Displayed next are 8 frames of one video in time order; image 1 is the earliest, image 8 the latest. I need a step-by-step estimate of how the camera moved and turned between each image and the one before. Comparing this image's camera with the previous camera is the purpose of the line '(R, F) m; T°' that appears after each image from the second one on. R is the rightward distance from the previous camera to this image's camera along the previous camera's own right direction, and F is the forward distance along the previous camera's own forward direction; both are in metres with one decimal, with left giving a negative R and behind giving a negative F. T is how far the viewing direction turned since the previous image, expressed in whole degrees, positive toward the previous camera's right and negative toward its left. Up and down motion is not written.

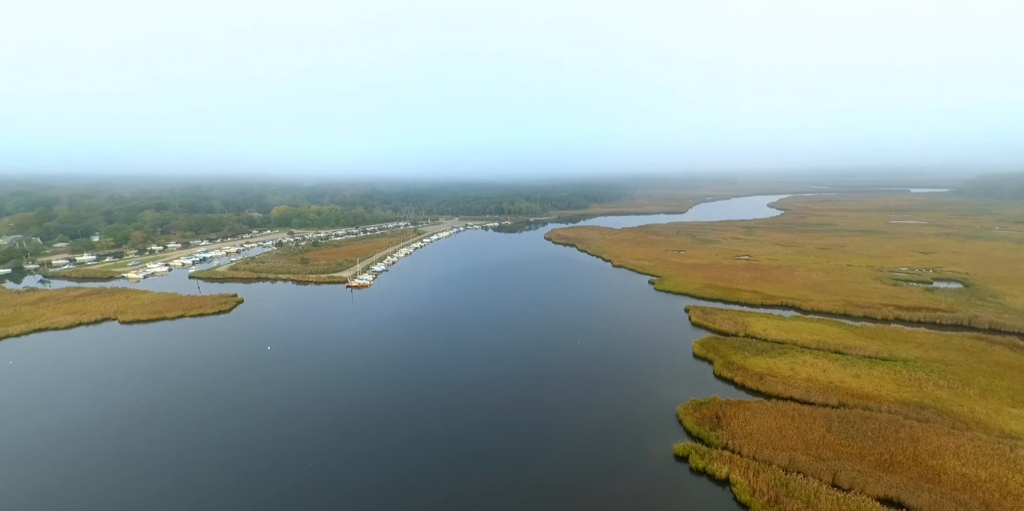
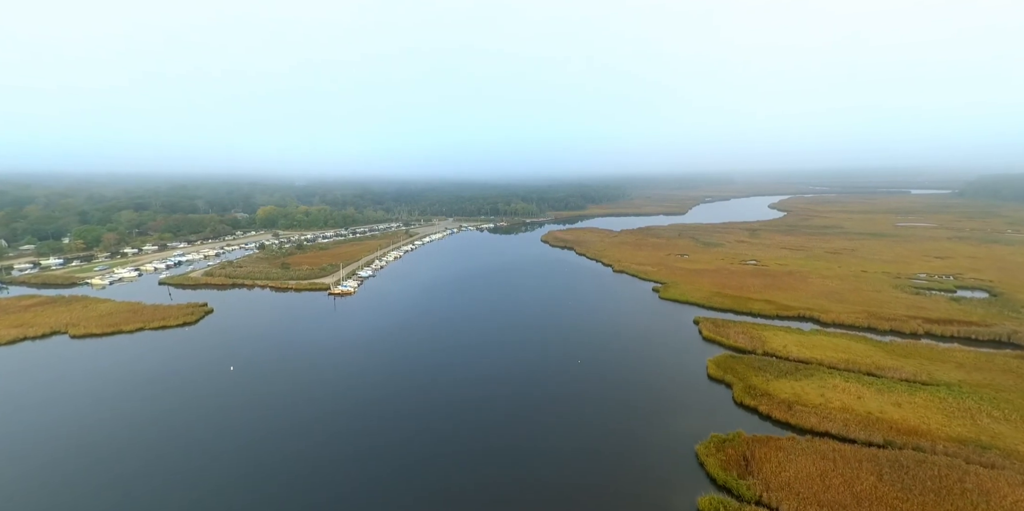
(+0.2, +3.0) m; 0°
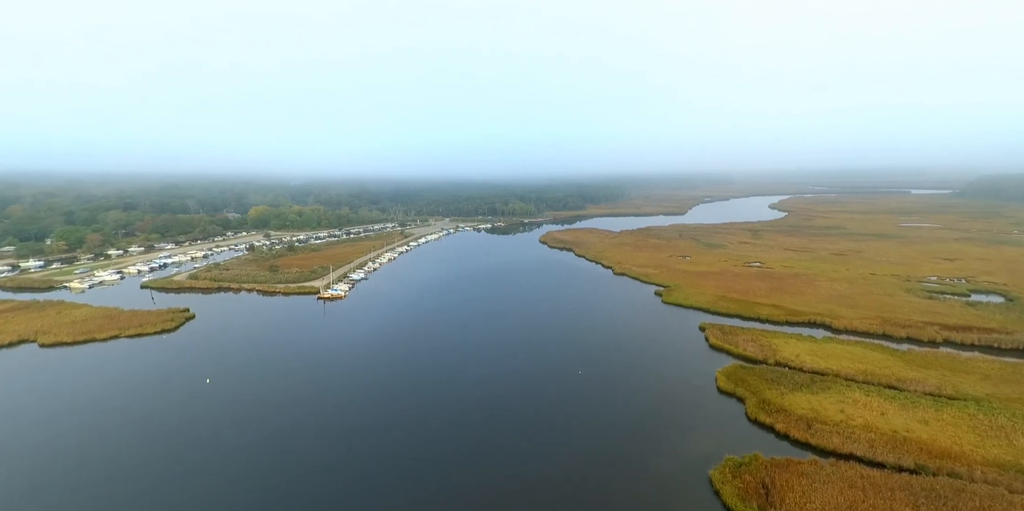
(+0.1, +1.6) m; 0°
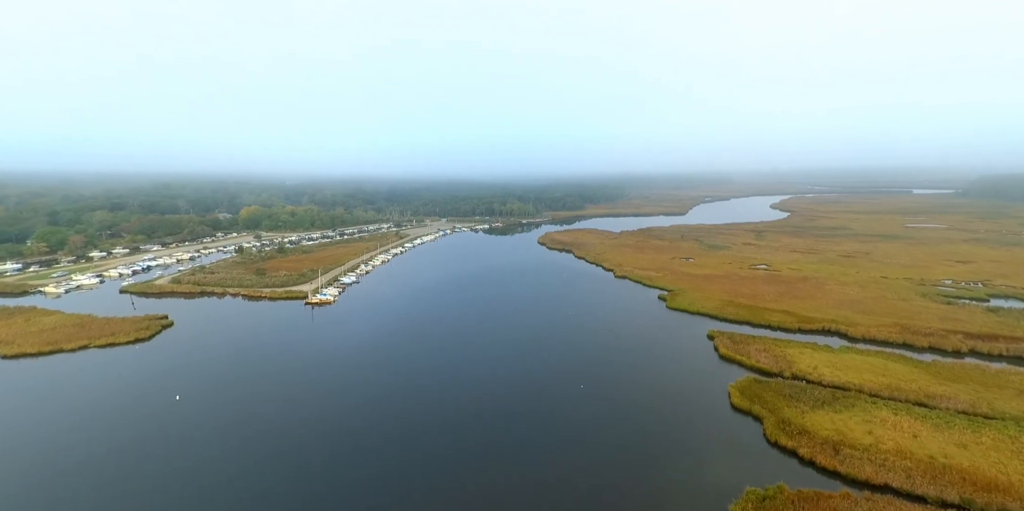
(+0.1, +1.8) m; 0°
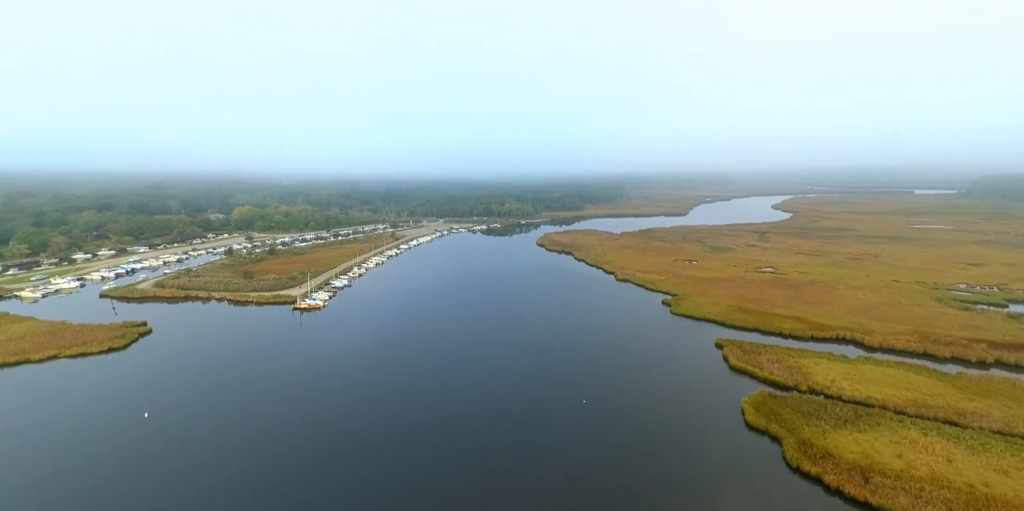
(+0.1, +1.6) m; 0°
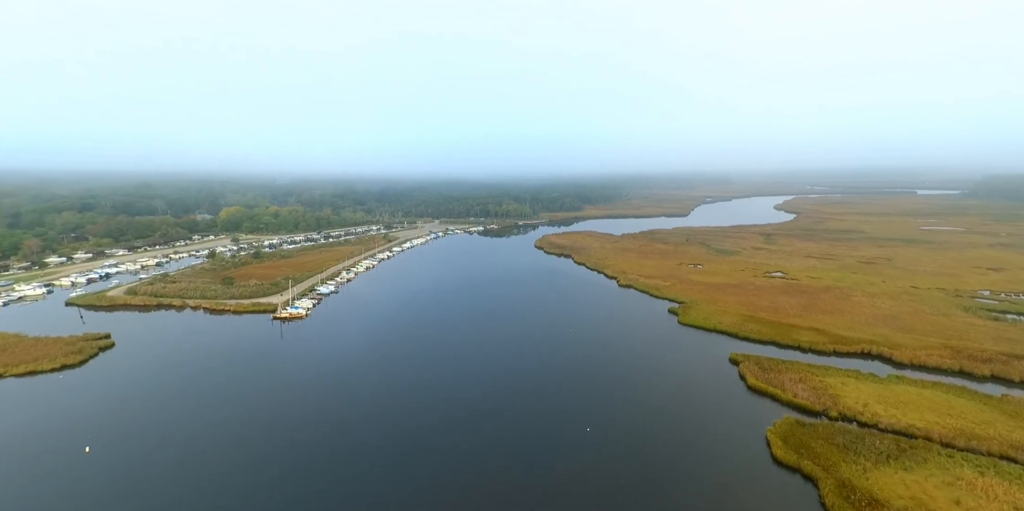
(+0.1, +2.4) m; 0°
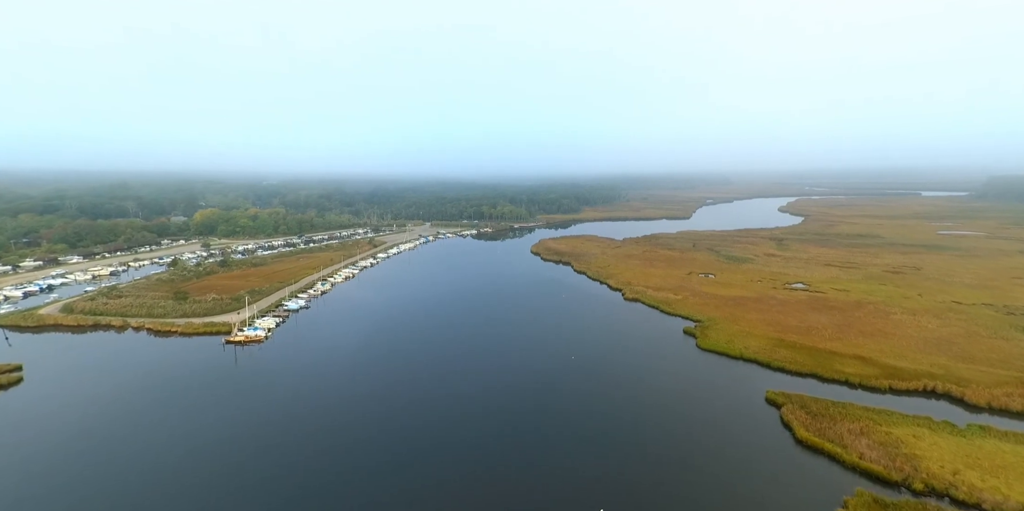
(+0.2, +4.6) m; 0°
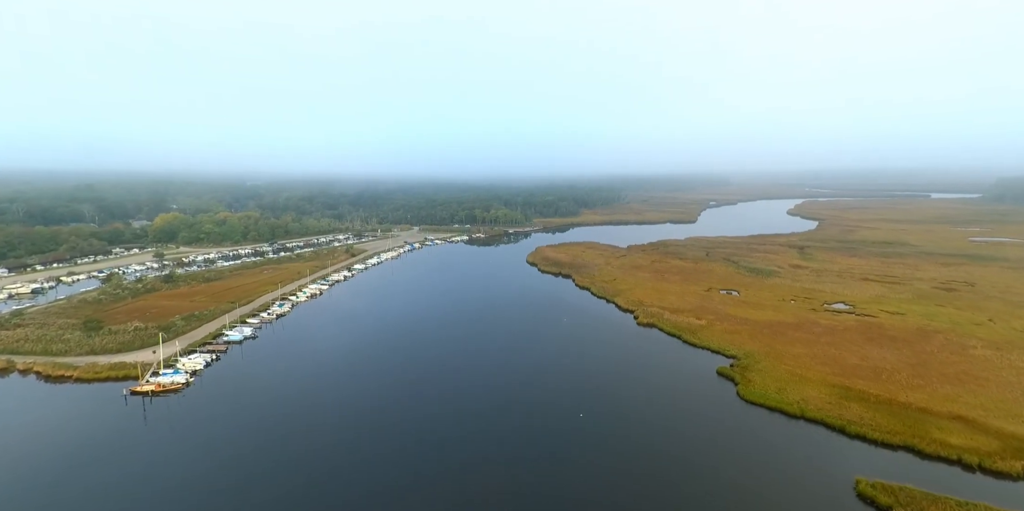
(+0.3, +6.4) m; 0°
